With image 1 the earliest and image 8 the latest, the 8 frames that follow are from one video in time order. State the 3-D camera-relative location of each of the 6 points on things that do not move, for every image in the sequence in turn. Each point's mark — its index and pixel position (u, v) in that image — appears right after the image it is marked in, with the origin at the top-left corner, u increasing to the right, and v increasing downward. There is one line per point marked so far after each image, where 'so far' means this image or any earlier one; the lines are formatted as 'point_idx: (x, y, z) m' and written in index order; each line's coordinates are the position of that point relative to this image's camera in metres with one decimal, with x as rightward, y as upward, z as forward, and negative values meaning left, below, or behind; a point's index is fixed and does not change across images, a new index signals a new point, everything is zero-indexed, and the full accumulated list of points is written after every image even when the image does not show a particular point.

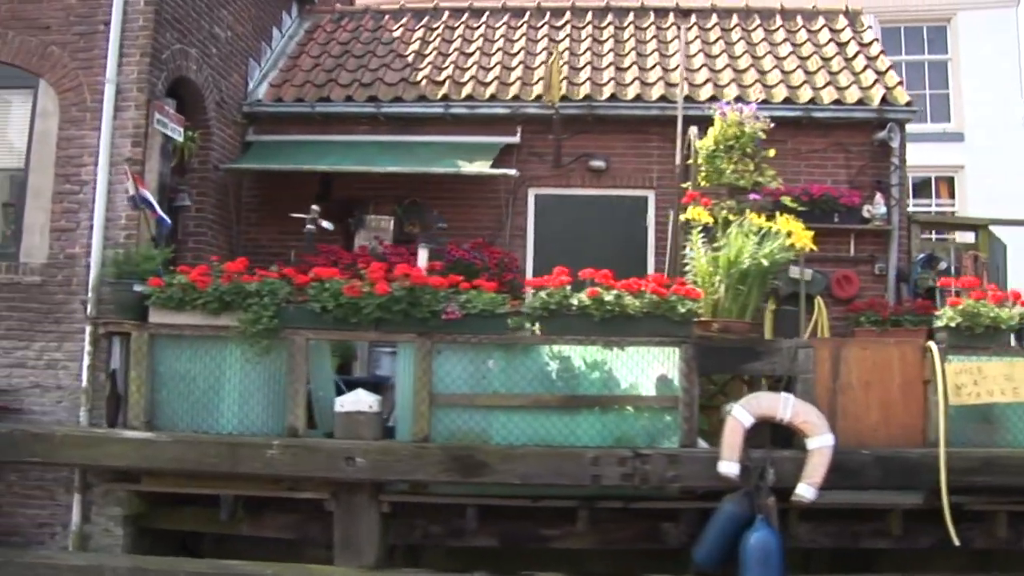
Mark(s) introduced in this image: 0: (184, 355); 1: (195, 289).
0: (-2.0, -0.4, +5.5) m
1: (-1.9, 0.0, +5.3) m
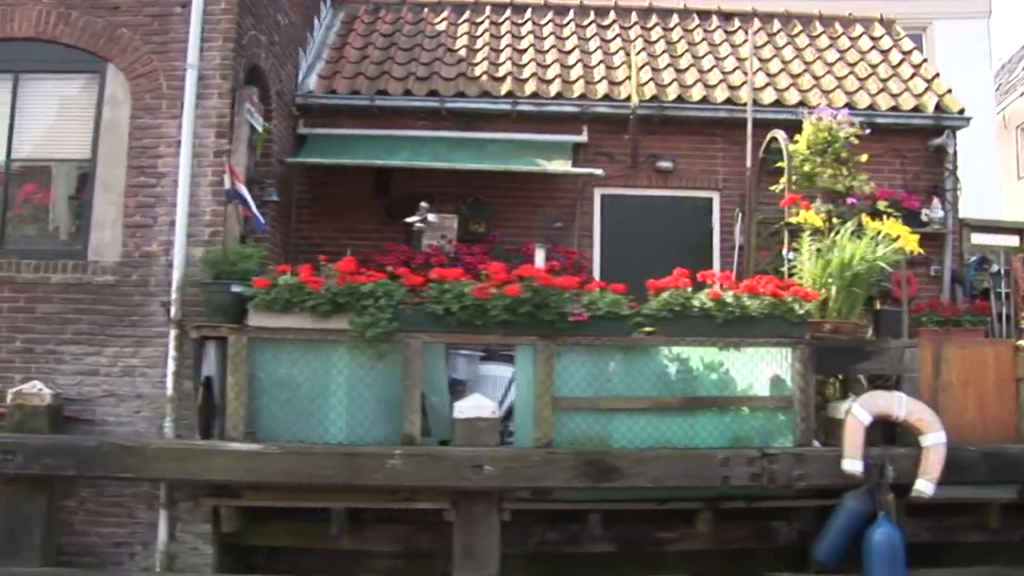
0: (-1.3, -0.4, +5.1) m
1: (-1.1, 0.0, +5.1) m
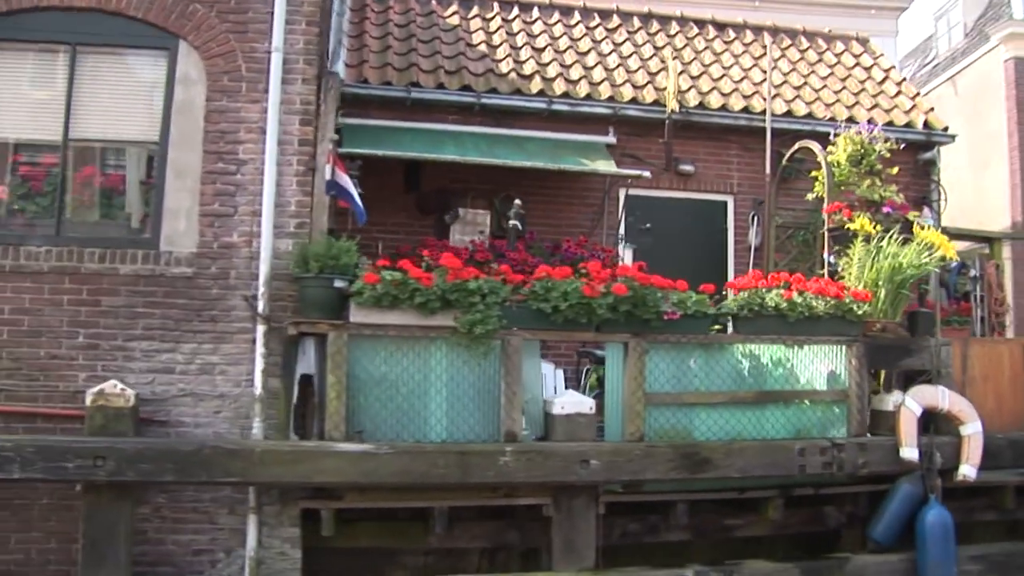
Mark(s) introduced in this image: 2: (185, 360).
0: (-0.7, -0.4, +5.0) m
1: (-0.5, 0.0, +5.0) m
2: (-1.8, -0.4, +5.0) m
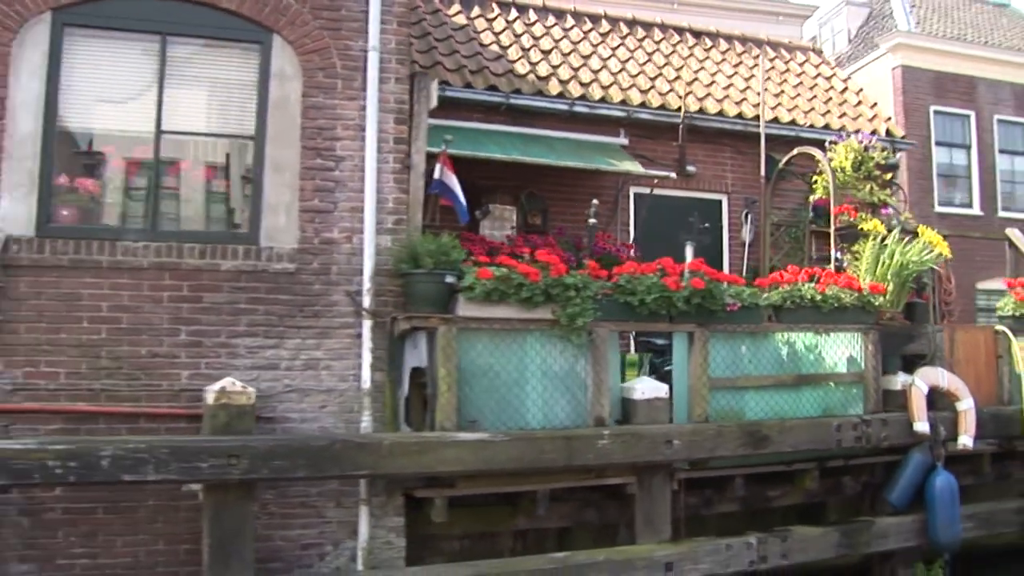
0: (-0.2, -0.4, +5.2) m
1: (+0.1, 0.0, +5.2) m
2: (-1.3, -0.4, +5.1) m
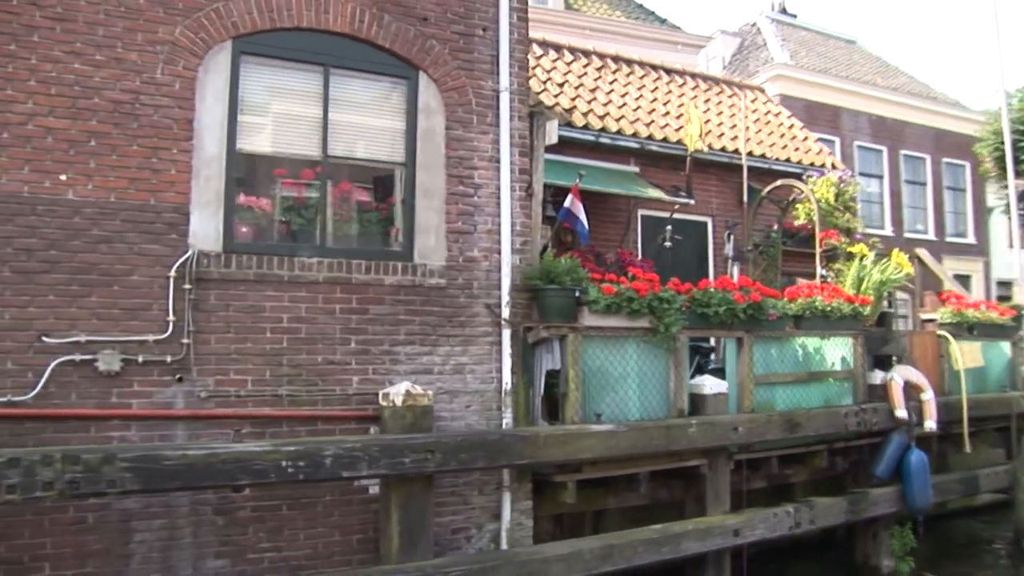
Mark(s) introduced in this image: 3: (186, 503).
0: (+0.6, -0.5, +6.0) m
1: (+0.8, -0.1, +6.0) m
2: (-0.5, -0.5, +5.6) m
3: (-1.8, -1.2, +4.9) m
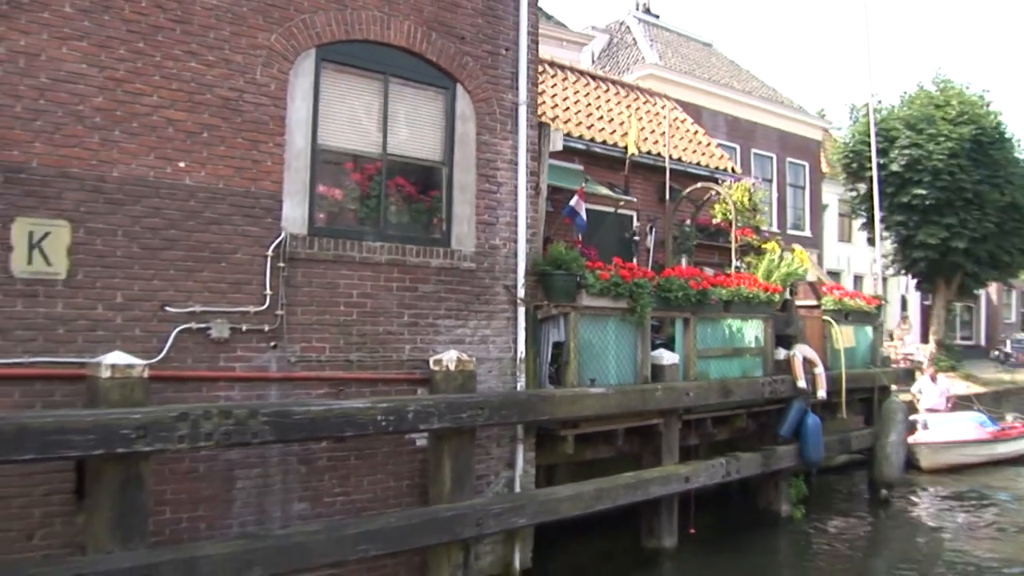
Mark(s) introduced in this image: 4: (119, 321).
0: (+0.6, -0.3, +7.2) m
1: (+0.9, +0.1, +7.2) m
2: (-0.3, -0.3, +6.6) m
3: (-1.5, -1.1, +5.6) m
4: (-2.2, -0.2, +5.0) m
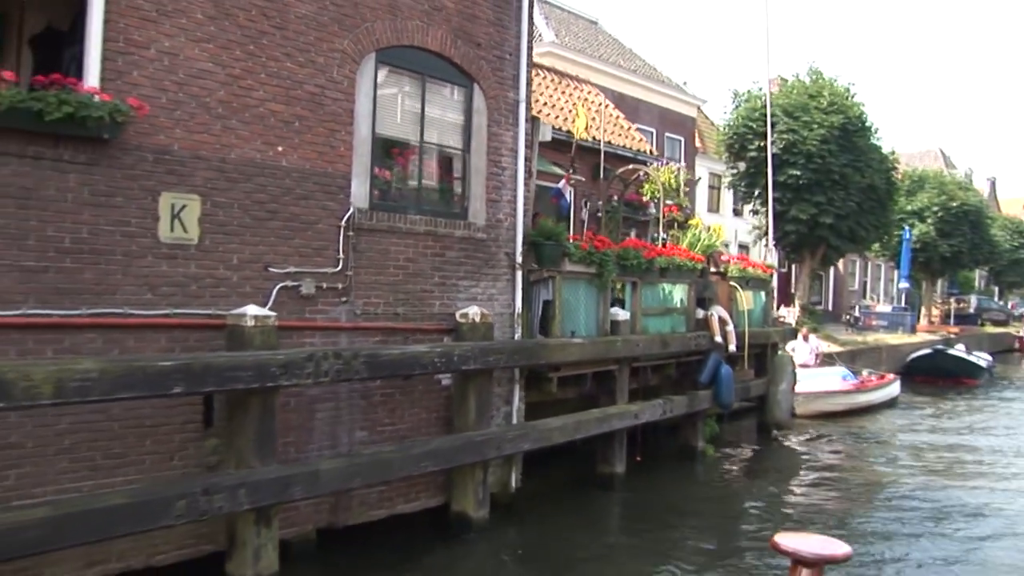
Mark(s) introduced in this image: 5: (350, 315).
0: (+0.6, 0.0, +8.6) m
1: (+0.8, +0.4, +8.7) m
2: (-0.3, 0.0, +7.9) m
3: (-1.3, -0.8, +6.8) m
4: (-1.9, +0.1, +6.0) m
5: (-1.2, -0.2, +6.8) m
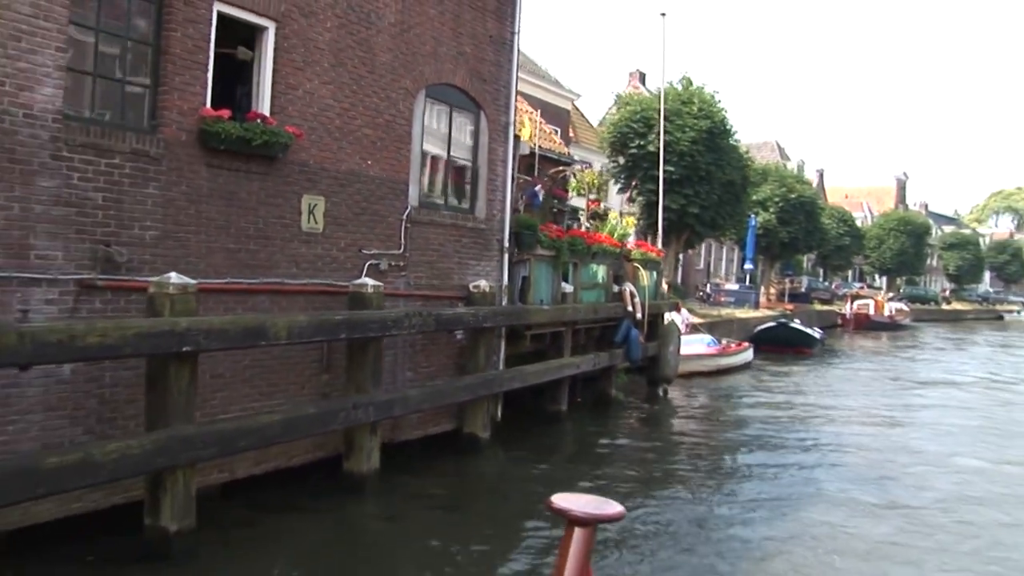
0: (+0.4, +0.2, +11.2) m
1: (+0.6, +0.6, +11.3) m
2: (-0.3, +0.2, +10.3) m
3: (-1.1, -0.6, +9.0) m
4: (-1.6, +0.3, +8.2) m
5: (-1.1, 0.0, +9.0) m
